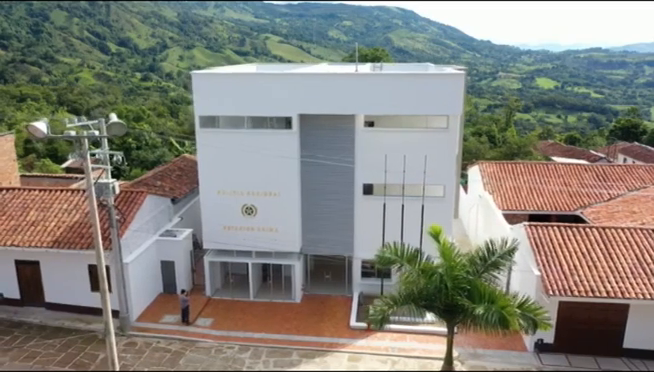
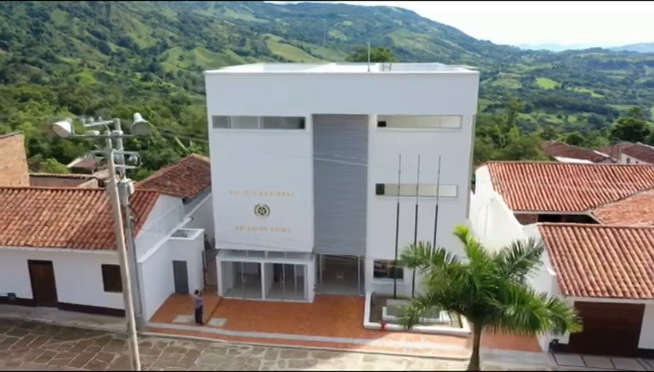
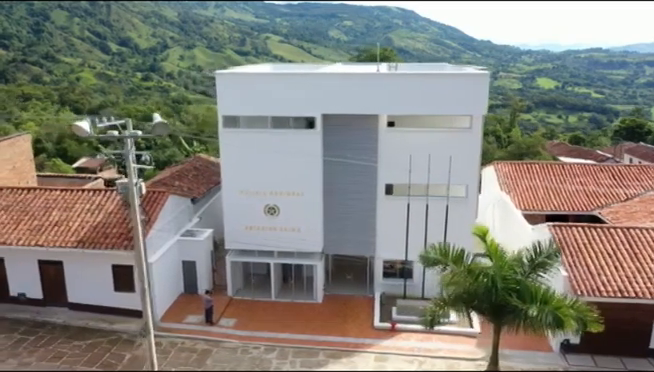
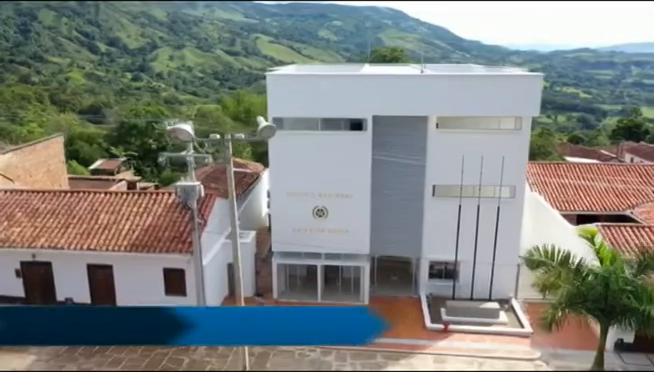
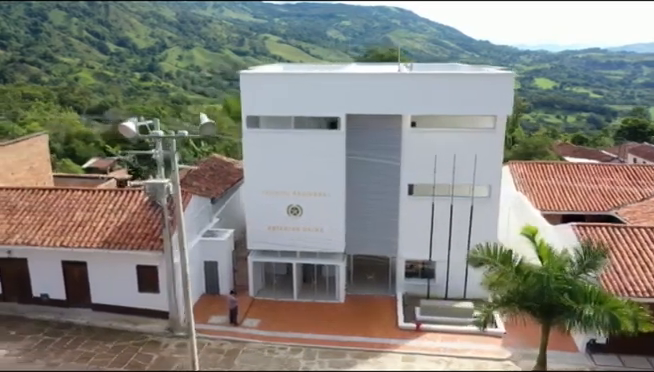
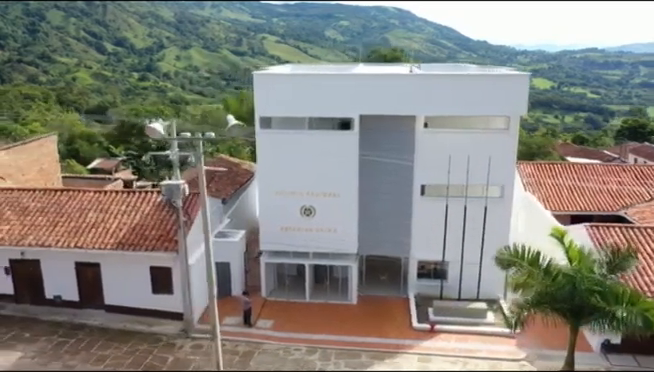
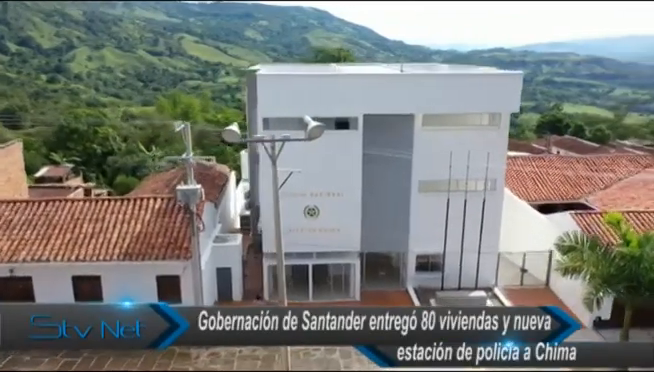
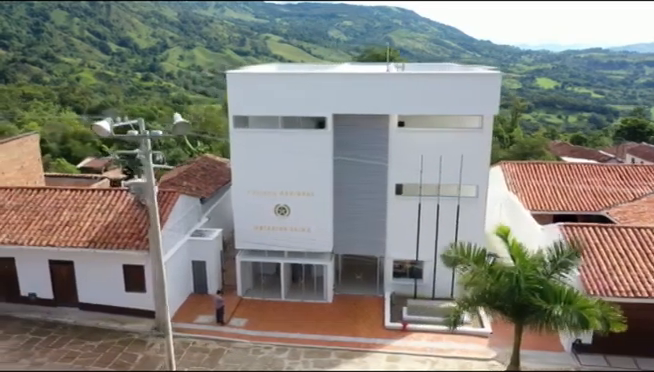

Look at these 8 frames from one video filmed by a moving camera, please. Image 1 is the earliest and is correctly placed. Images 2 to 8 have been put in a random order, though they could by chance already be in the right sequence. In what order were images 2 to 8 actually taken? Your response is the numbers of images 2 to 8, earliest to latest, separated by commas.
2, 3, 8, 5, 6, 4, 7
